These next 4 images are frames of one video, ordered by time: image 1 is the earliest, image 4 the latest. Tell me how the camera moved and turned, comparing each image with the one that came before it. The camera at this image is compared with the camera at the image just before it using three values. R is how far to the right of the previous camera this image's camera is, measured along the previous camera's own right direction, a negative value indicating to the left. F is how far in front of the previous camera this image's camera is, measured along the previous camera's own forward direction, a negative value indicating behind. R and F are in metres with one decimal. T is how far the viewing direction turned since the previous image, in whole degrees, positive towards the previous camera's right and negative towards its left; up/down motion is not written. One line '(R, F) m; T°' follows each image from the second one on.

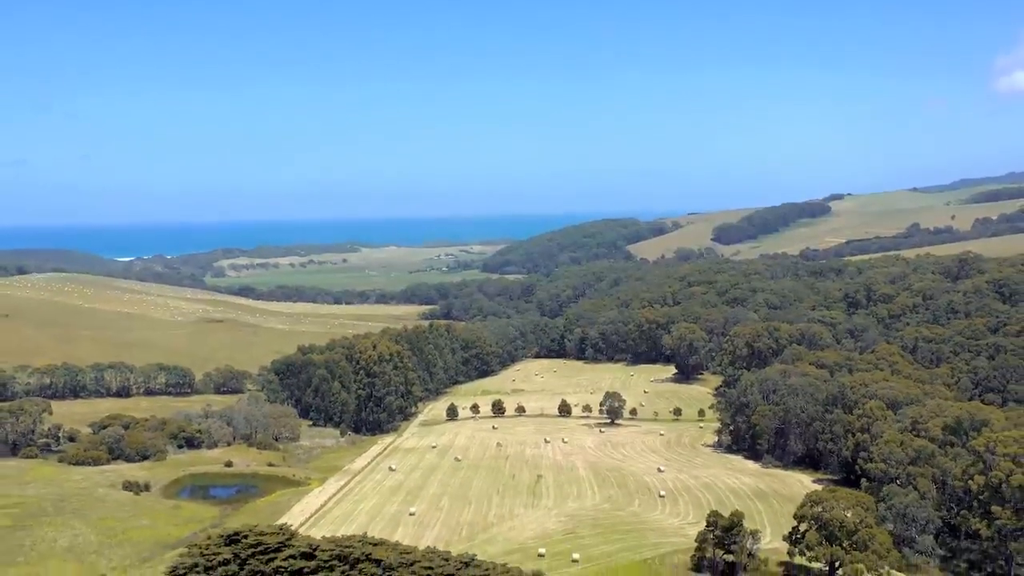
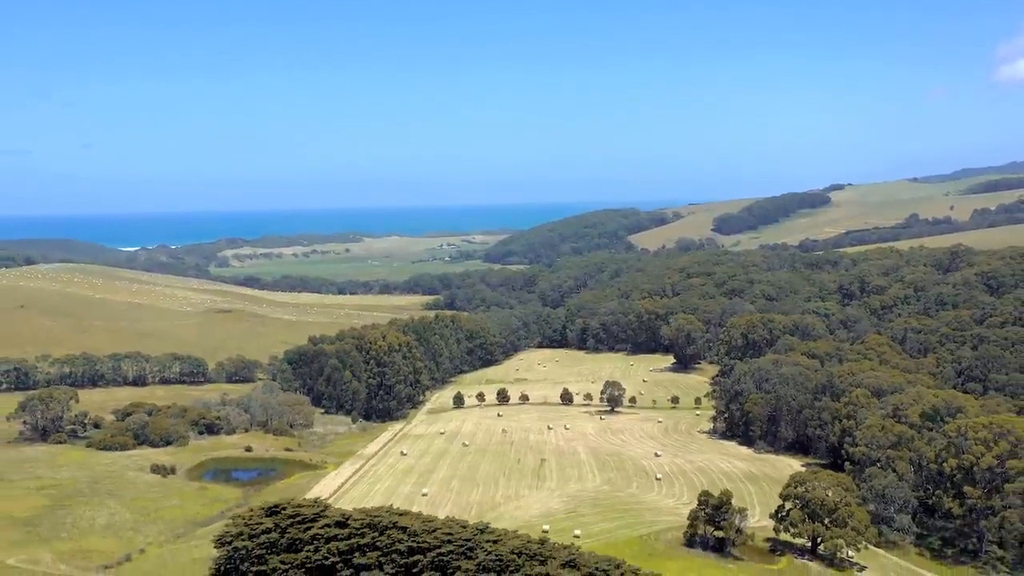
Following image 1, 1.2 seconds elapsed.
(-0.3, -3.2) m; 0°
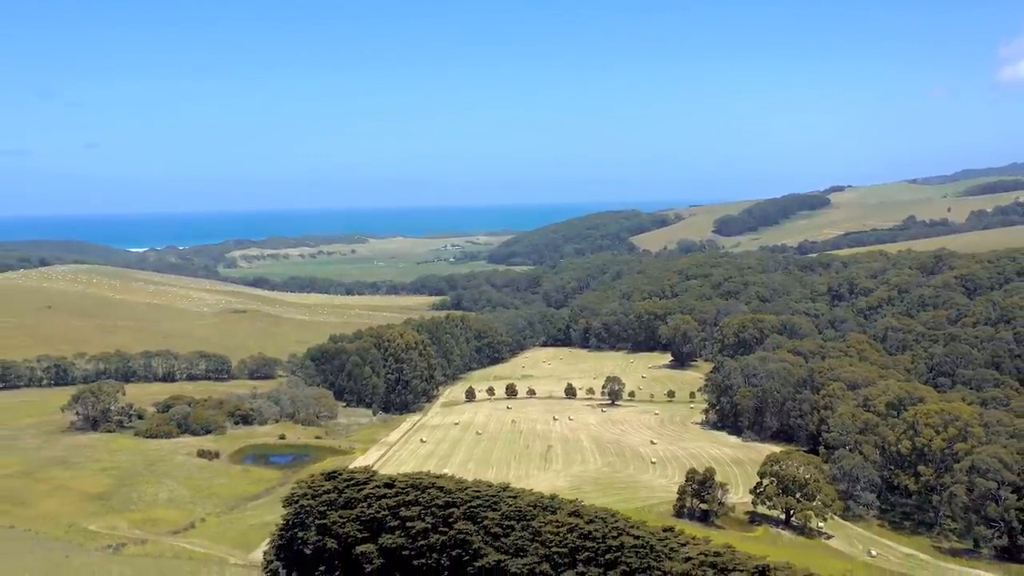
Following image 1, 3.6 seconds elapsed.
(-0.5, -6.6) m; 0°
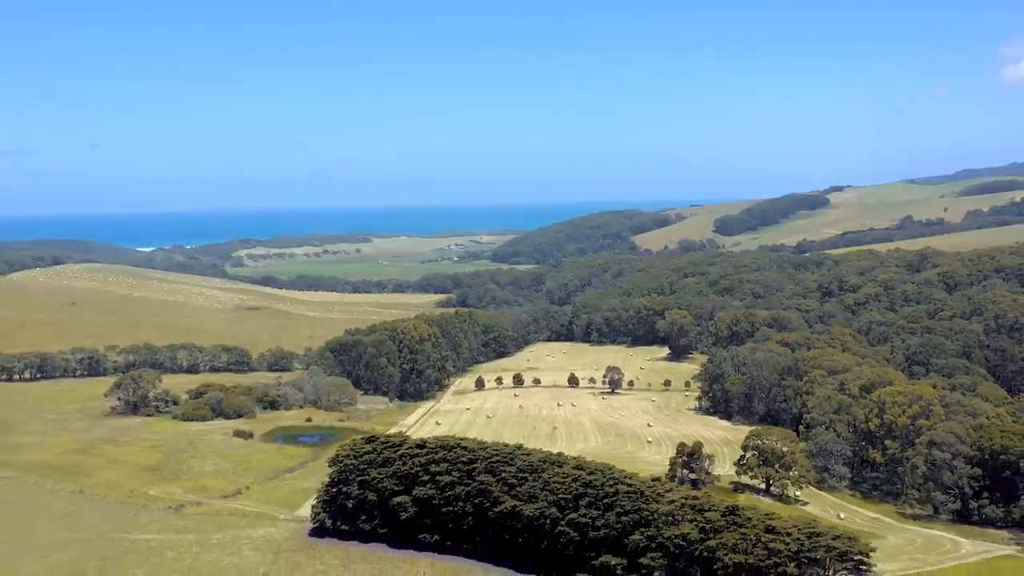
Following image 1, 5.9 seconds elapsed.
(-0.5, -6.3) m; 0°
